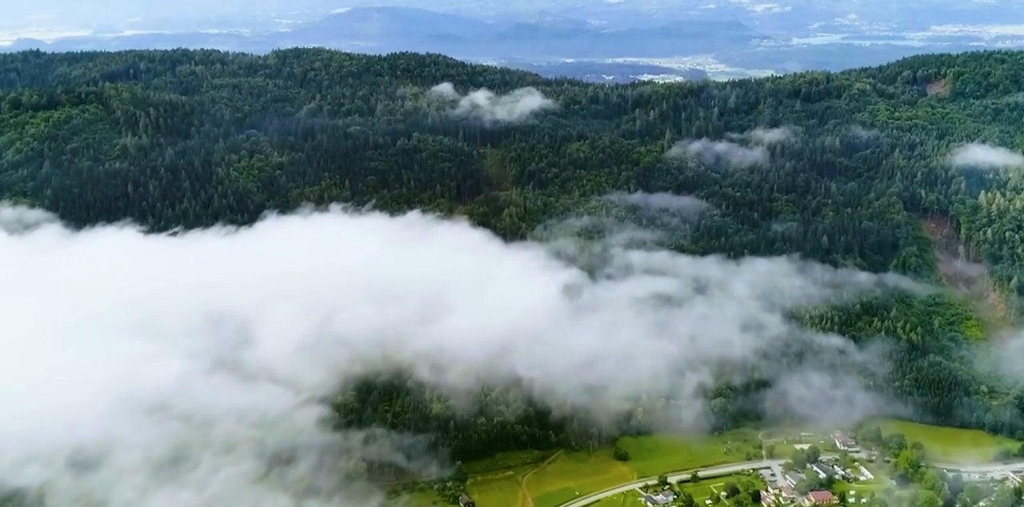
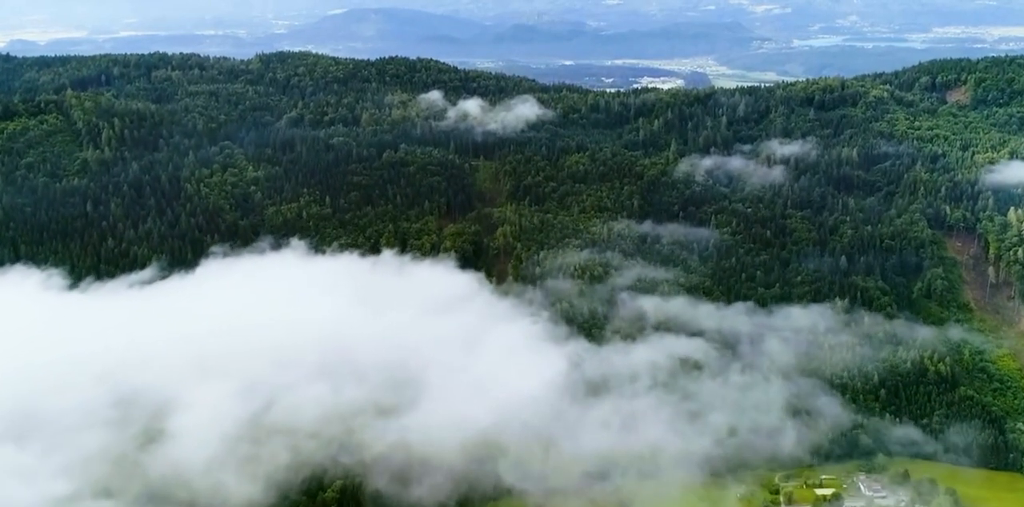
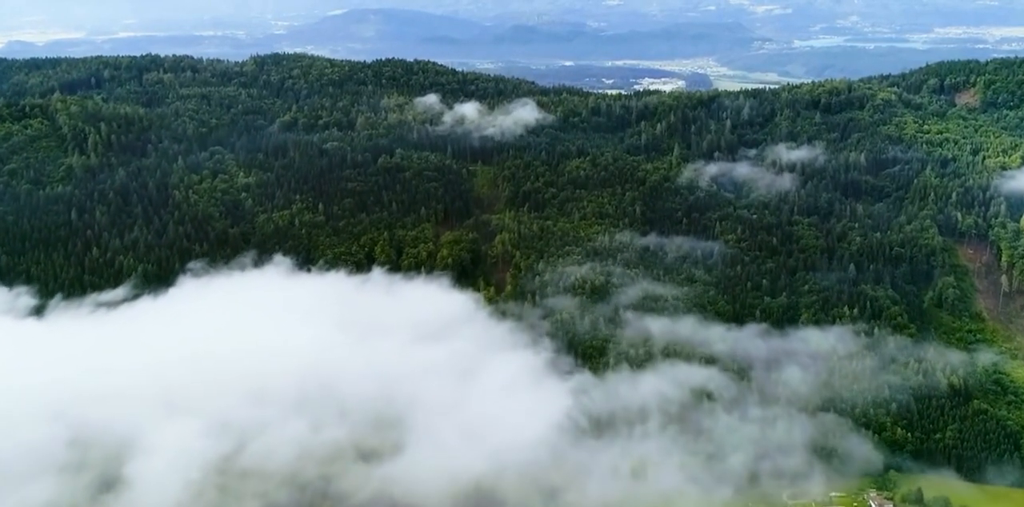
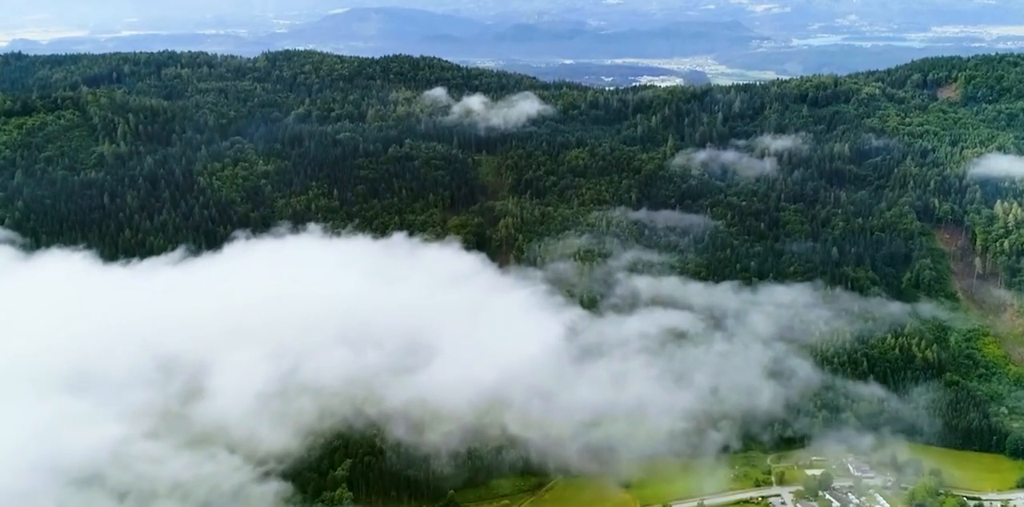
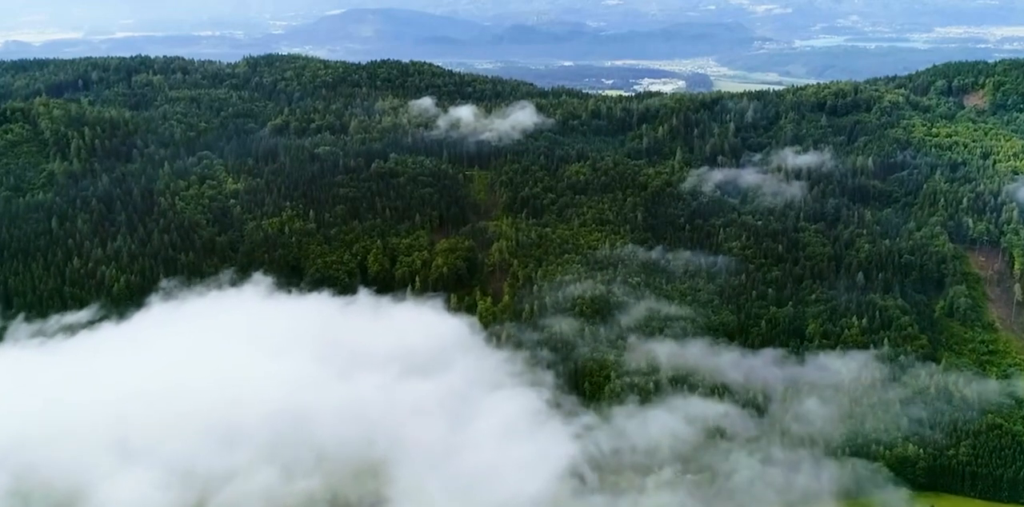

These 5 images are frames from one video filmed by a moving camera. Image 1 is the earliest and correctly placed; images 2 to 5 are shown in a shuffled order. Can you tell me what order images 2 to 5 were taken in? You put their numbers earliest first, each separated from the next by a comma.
4, 2, 3, 5
